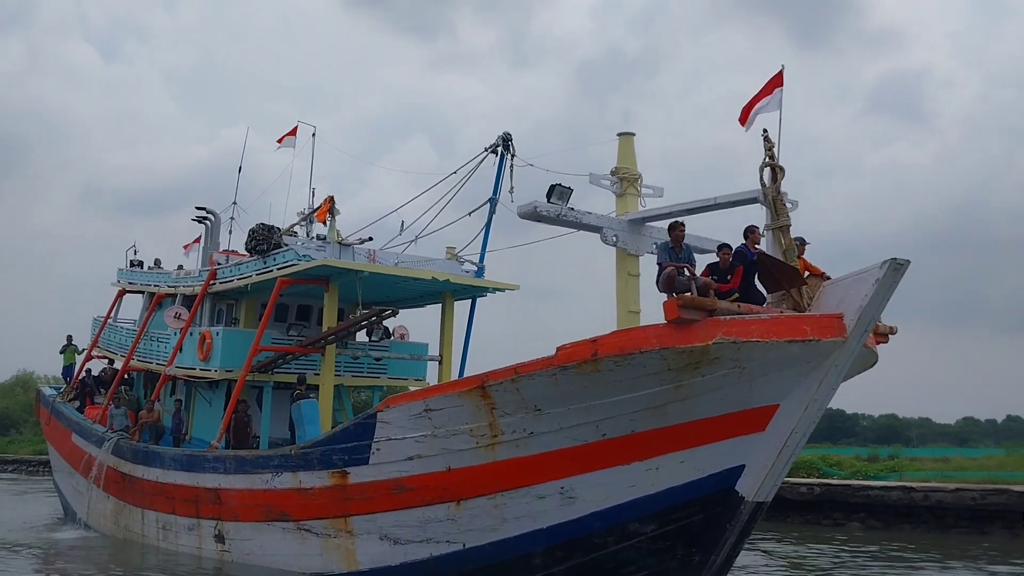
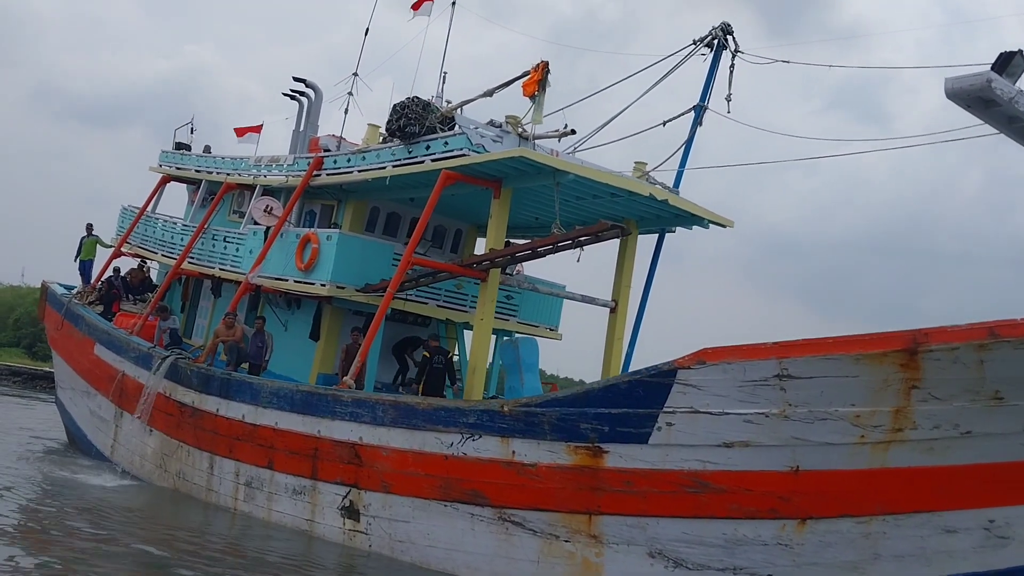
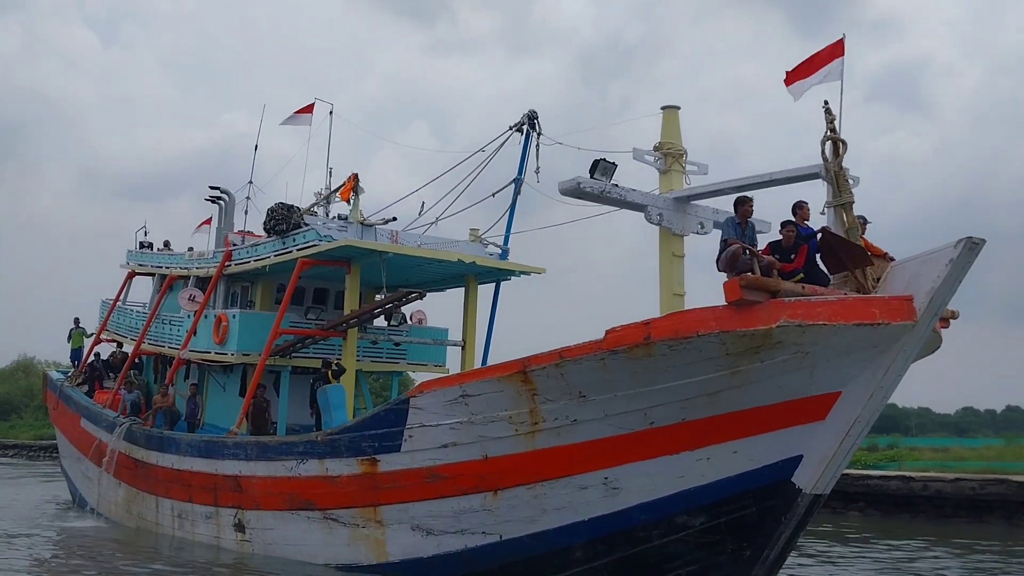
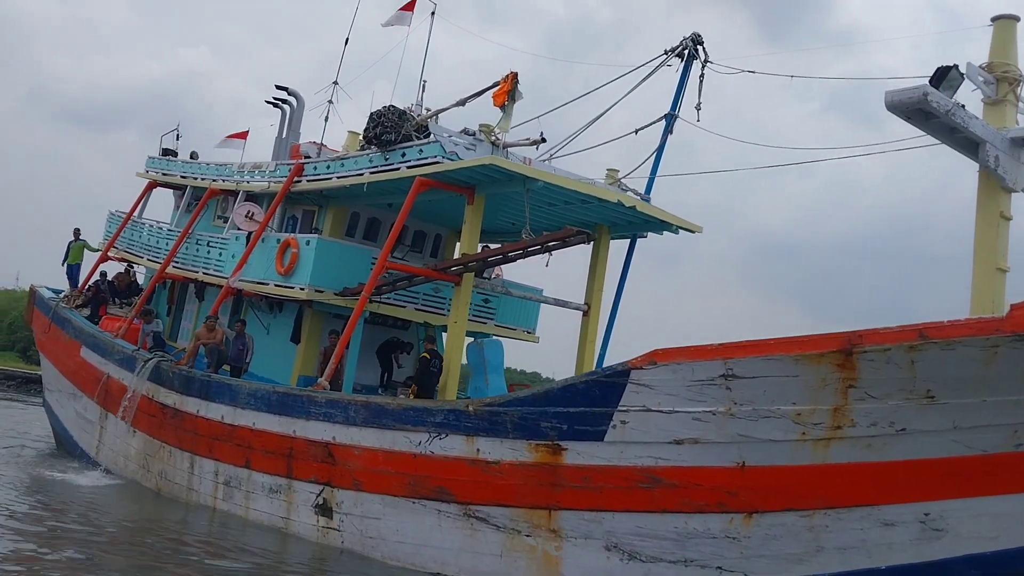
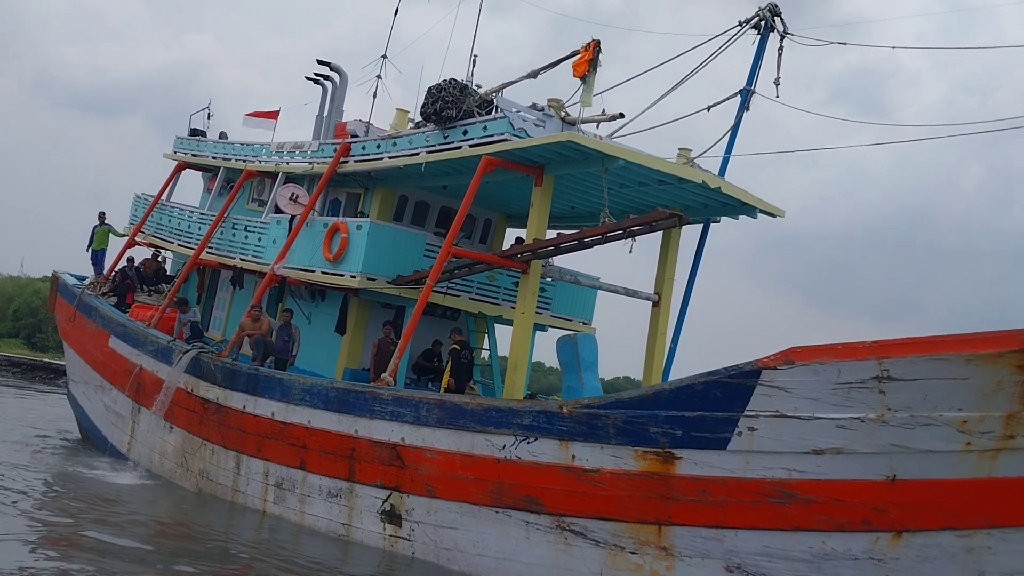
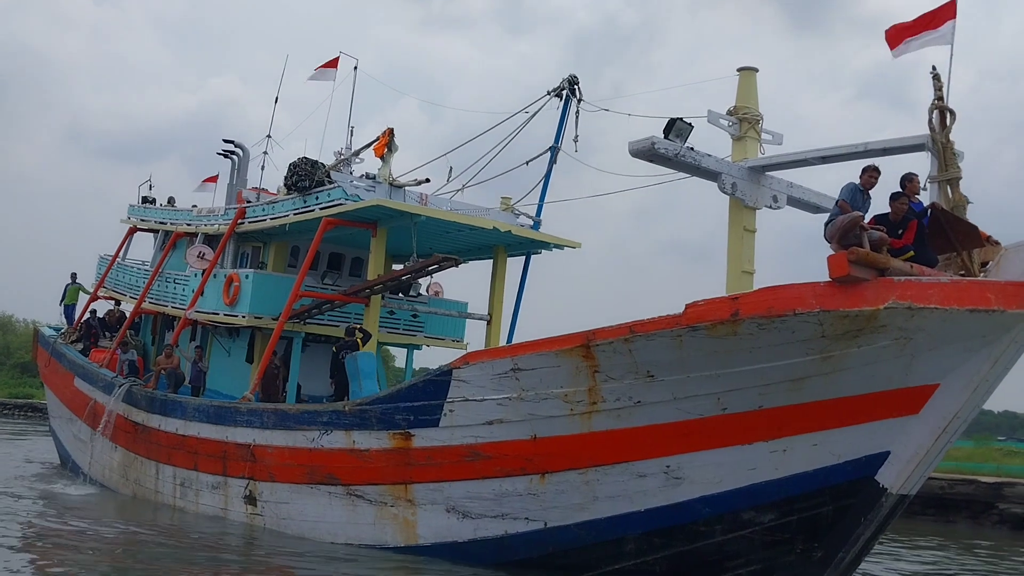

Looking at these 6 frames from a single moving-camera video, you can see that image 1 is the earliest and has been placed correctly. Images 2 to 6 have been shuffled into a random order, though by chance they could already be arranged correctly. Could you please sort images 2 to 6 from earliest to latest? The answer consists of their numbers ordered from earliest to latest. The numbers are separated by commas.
3, 6, 4, 2, 5
